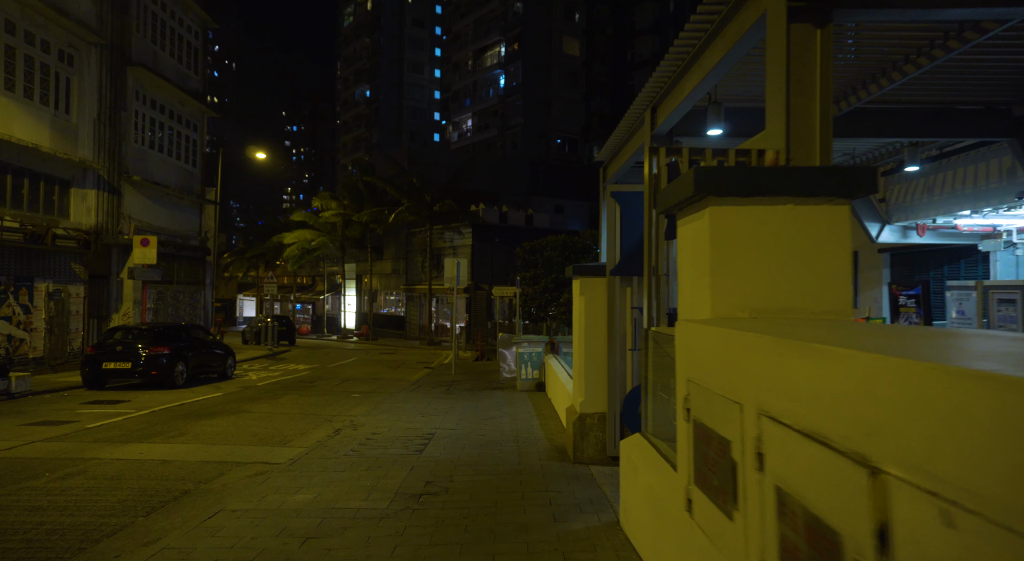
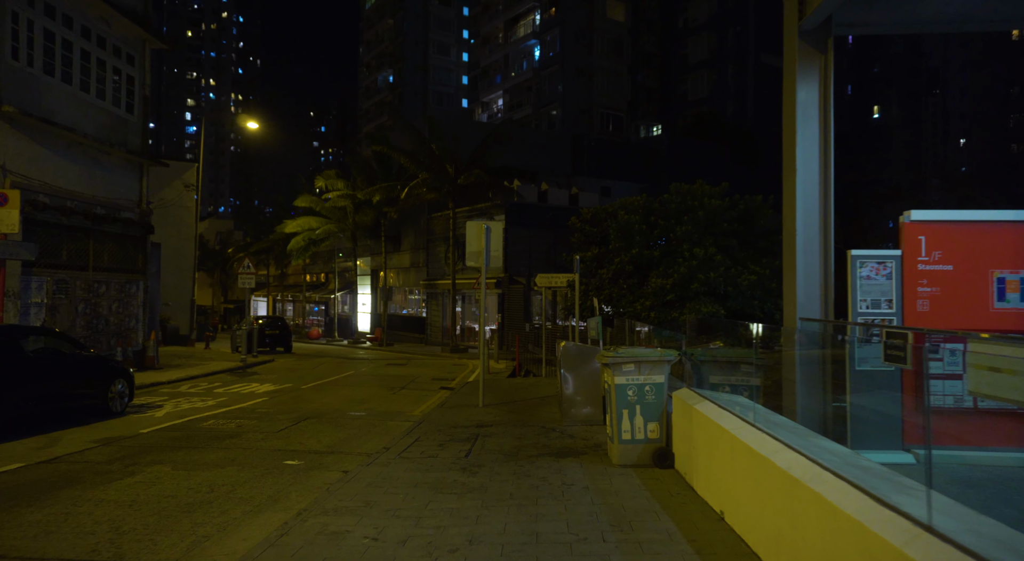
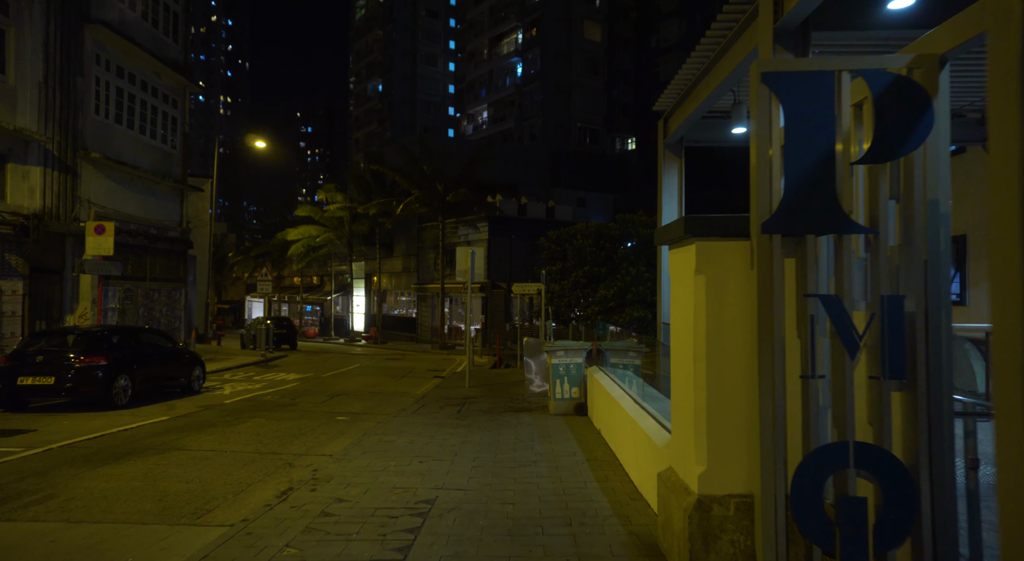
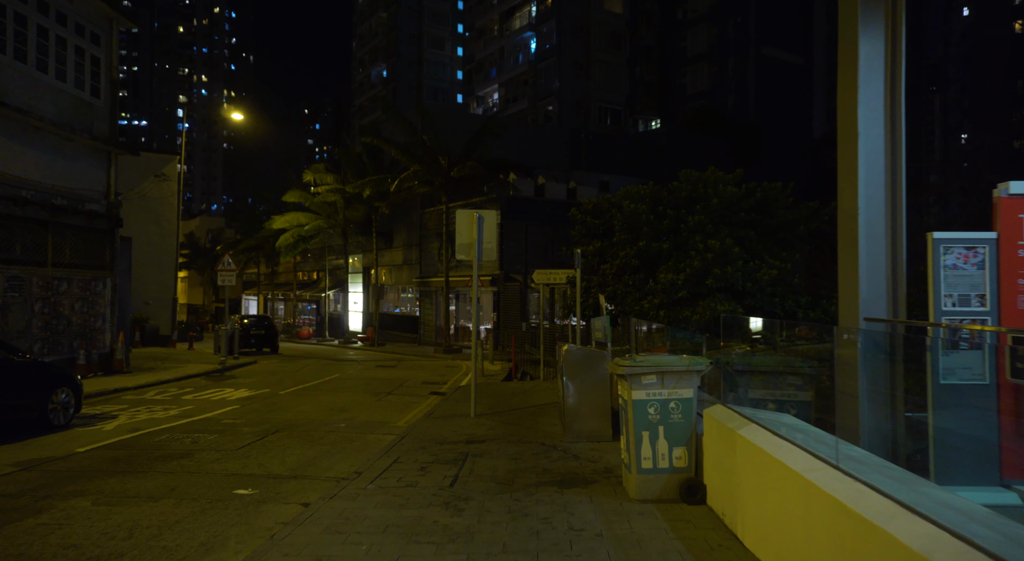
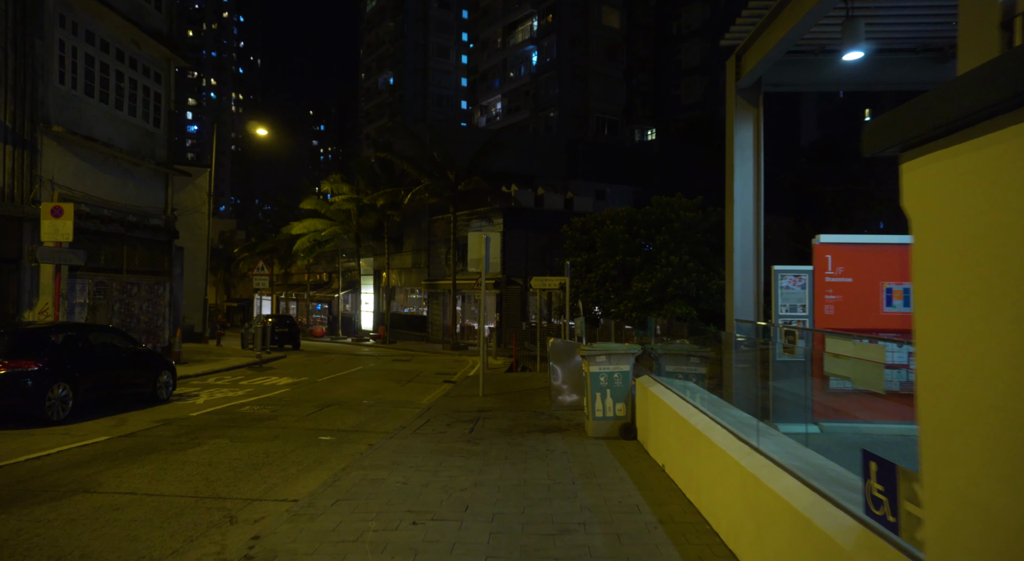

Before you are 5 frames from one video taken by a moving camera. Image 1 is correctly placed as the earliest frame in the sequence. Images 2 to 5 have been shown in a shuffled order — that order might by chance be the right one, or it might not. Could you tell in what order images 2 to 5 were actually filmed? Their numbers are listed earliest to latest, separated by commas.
3, 5, 2, 4
